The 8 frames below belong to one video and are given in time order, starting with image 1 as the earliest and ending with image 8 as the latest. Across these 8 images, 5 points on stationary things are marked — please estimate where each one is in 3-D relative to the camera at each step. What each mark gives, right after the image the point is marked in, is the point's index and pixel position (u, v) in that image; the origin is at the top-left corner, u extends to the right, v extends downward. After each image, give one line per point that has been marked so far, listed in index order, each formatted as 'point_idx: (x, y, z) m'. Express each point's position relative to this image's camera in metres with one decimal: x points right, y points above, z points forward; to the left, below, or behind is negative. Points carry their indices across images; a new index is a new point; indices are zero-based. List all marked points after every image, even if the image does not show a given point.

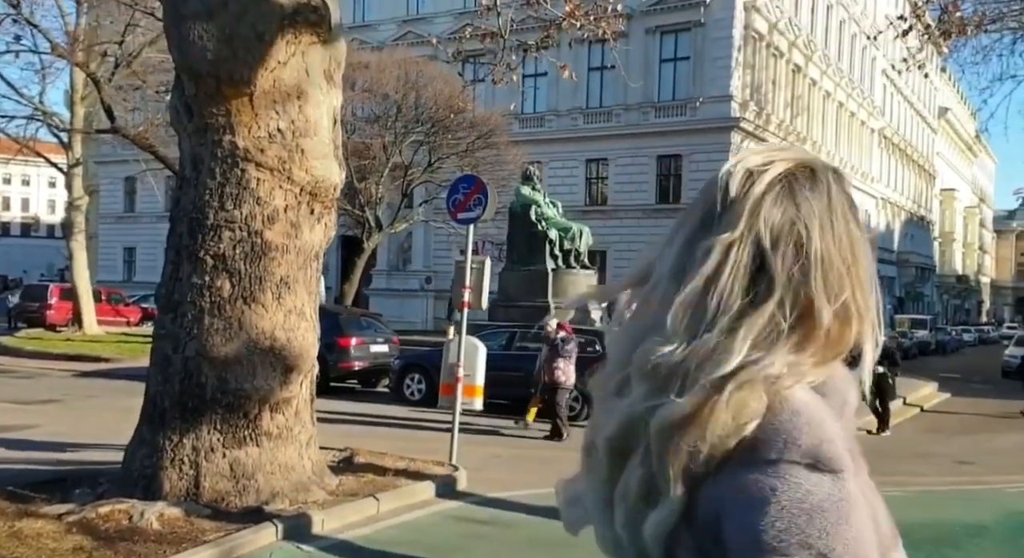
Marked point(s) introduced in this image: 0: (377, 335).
0: (-2.4, -1.0, +19.5) m
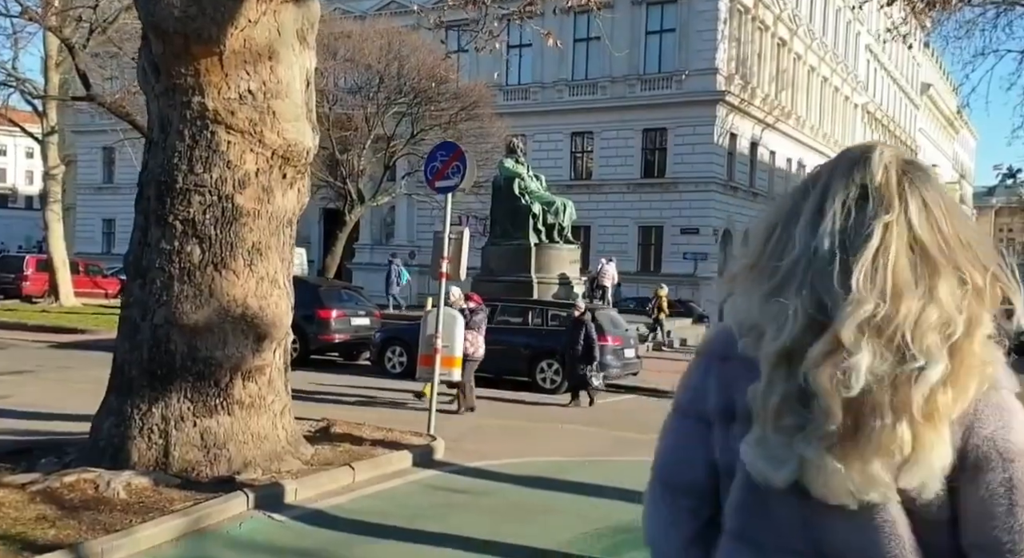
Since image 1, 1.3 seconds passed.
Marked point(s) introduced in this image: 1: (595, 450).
0: (-2.7, -0.5, +19.4) m
1: (+0.9, -1.8, +11.6) m
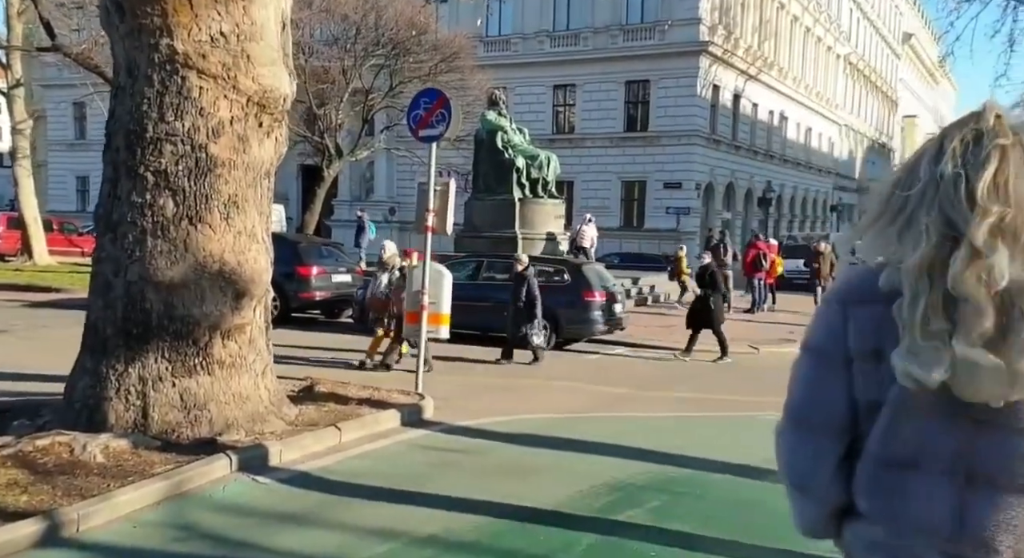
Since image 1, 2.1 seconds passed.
0: (-3.0, +0.2, +19.0) m
1: (+0.7, -1.3, +11.4) m
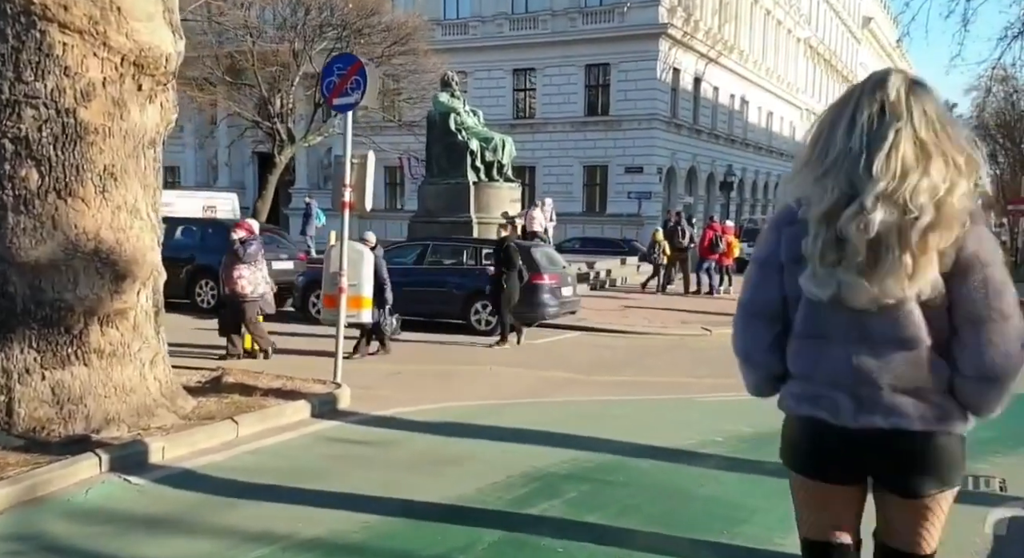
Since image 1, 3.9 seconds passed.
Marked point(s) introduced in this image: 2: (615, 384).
0: (-3.8, +0.5, +18.3) m
1: (+0.1, -1.1, +10.8) m
2: (+1.1, -1.1, +11.8) m
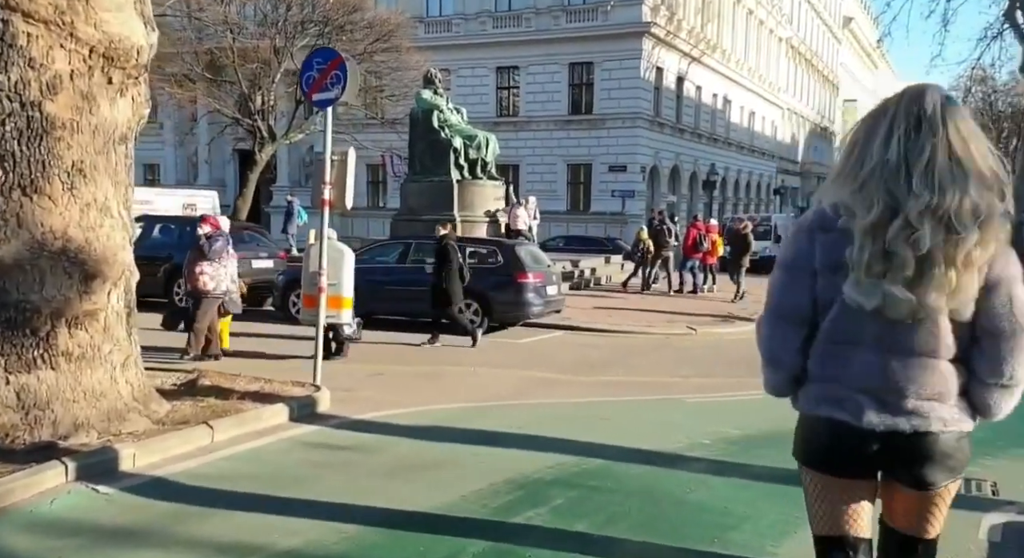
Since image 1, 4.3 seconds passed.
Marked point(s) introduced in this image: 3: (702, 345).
0: (-4.1, +0.5, +18.0) m
1: (-0.1, -1.1, +10.5) m
2: (+0.9, -1.1, +11.6) m
3: (+2.7, -0.9, +15.5) m
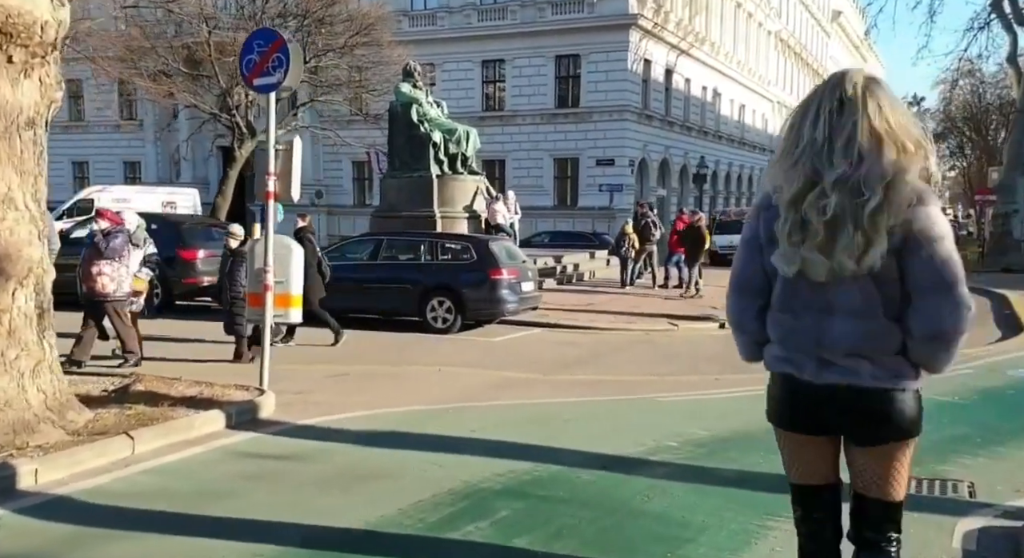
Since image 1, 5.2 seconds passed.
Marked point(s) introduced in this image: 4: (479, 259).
0: (-4.5, +0.5, +17.4) m
1: (-0.4, -1.1, +10.0) m
2: (+0.6, -1.0, +11.1) m
3: (+2.3, -0.8, +14.9) m
4: (-0.5, +0.3, +15.9) m
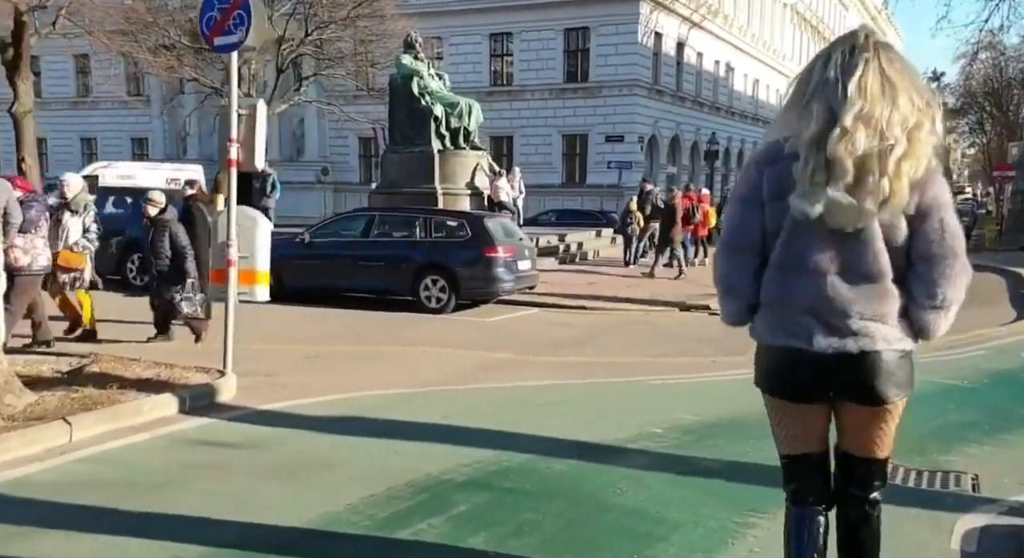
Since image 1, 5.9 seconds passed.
0: (-4.5, +0.9, +17.0) m
1: (-0.5, -0.8, +9.5) m
2: (+0.5, -0.8, +10.6) m
3: (+2.2, -0.5, +14.4) m
4: (-0.5, +0.6, +15.4) m
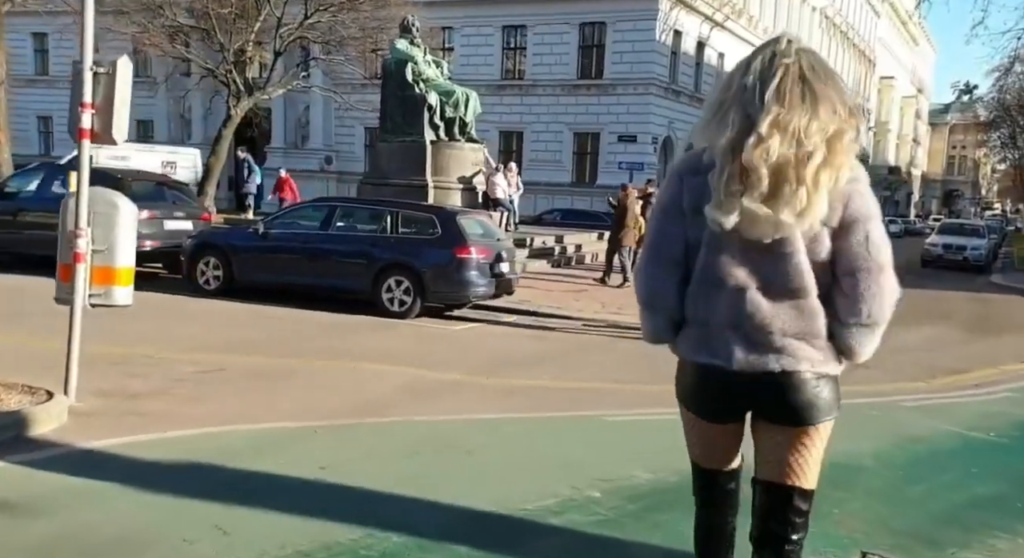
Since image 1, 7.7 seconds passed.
0: (-4.8, +1.0, +15.4) m
1: (-1.0, -0.9, +7.9) m
2: (0.0, -0.9, +8.9) m
3: (+1.8, -0.7, +12.7) m
4: (-0.9, +0.6, +13.8) m
